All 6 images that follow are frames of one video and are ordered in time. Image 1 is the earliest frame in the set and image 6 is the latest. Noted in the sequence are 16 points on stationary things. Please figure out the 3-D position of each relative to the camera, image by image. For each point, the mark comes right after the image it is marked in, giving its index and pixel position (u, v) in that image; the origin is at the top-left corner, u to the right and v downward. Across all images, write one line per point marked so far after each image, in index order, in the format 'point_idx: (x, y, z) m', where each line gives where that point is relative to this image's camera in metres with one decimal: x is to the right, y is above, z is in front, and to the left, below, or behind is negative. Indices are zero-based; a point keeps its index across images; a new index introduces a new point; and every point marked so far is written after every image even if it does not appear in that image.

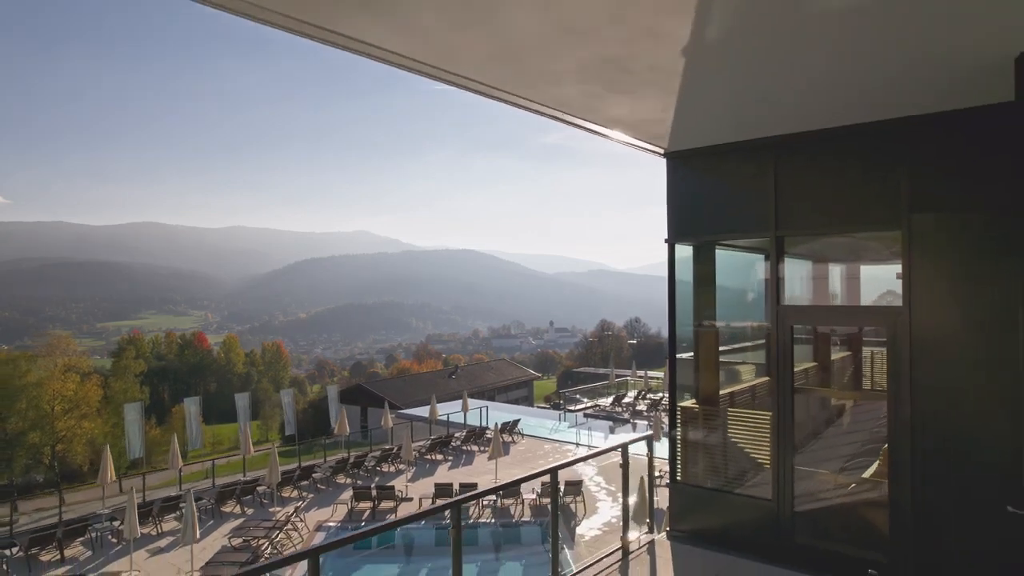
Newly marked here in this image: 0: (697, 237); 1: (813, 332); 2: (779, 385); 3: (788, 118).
0: (+1.6, +0.4, +5.2) m
1: (+2.4, -0.3, +4.4) m
2: (+2.1, -0.8, +4.7) m
3: (+1.9, +1.1, +3.7) m
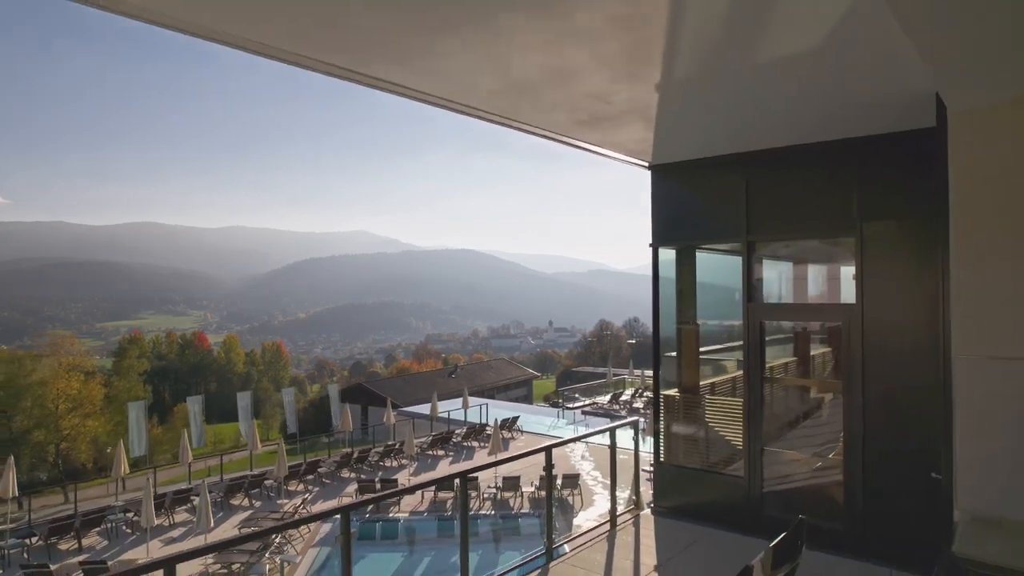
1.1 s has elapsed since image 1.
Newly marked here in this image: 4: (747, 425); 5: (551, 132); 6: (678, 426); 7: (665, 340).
0: (+1.6, +0.4, +5.6) m
1: (+2.4, -0.3, +4.9) m
2: (+2.1, -0.8, +5.1) m
3: (+1.9, +1.1, +4.1) m
4: (+2.0, -1.2, +5.2) m
5: (+0.2, +1.1, +4.4) m
6: (+1.6, -1.3, +5.6) m
7: (+1.5, -0.5, +5.7) m
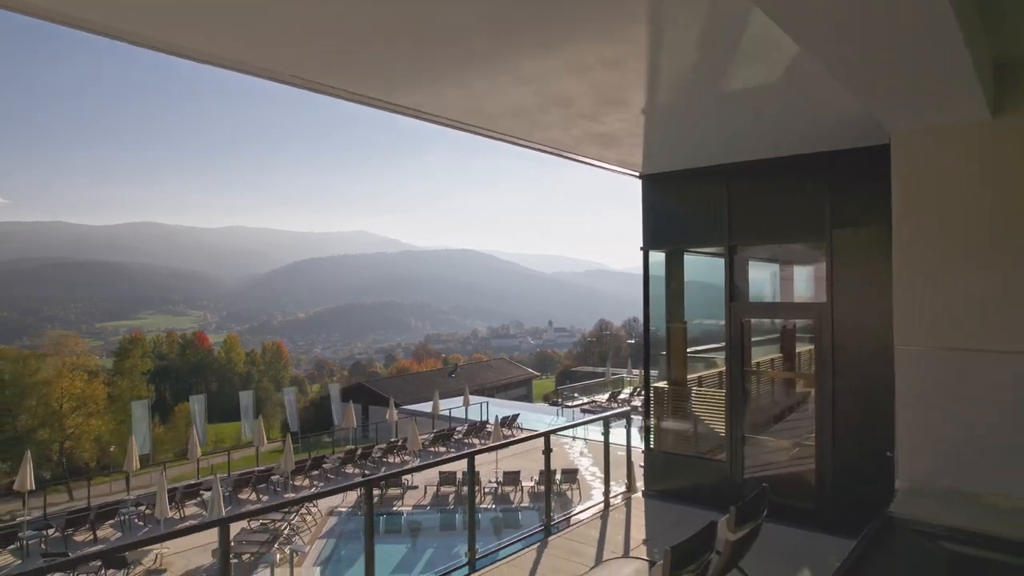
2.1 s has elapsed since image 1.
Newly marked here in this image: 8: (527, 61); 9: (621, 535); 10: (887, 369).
0: (+1.6, +0.4, +6.0) m
1: (+2.4, -0.3, +5.2) m
2: (+2.1, -0.8, +5.5) m
3: (+1.9, +1.1, +4.5) m
4: (+2.0, -1.2, +5.5) m
5: (+0.2, +1.1, +4.8) m
6: (+1.6, -1.3, +6.0) m
7: (+1.5, -0.5, +6.1) m
8: (0.0, +1.2, +3.0) m
9: (+0.9, -2.0, +4.9) m
10: (+2.9, -0.6, +4.6) m
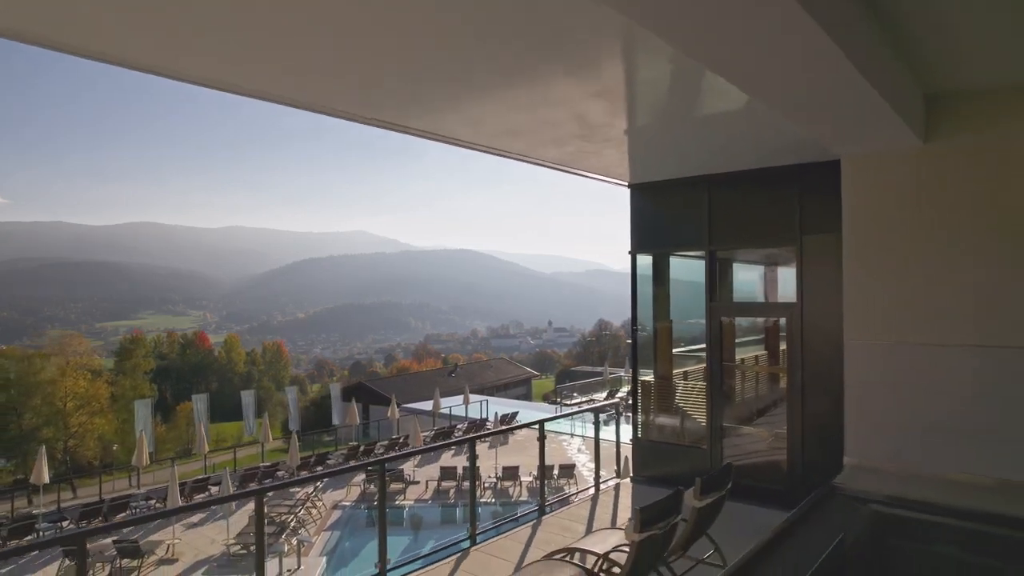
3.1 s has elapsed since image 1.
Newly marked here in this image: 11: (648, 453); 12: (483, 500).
0: (+1.6, +0.4, +6.4) m
1: (+2.4, -0.4, +5.6) m
2: (+2.1, -0.8, +5.9) m
3: (+1.9, +1.1, +4.9) m
4: (+2.0, -1.2, +5.9) m
5: (+0.2, +1.1, +5.2) m
6: (+1.5, -1.3, +6.4) m
7: (+1.5, -0.5, +6.5) m
8: (0.0, +1.2, +3.4) m
9: (+0.9, -2.0, +5.2) m
10: (+2.9, -0.6, +5.0) m
11: (+1.5, -1.8, +6.4) m
12: (-0.2, -1.8, +4.9) m
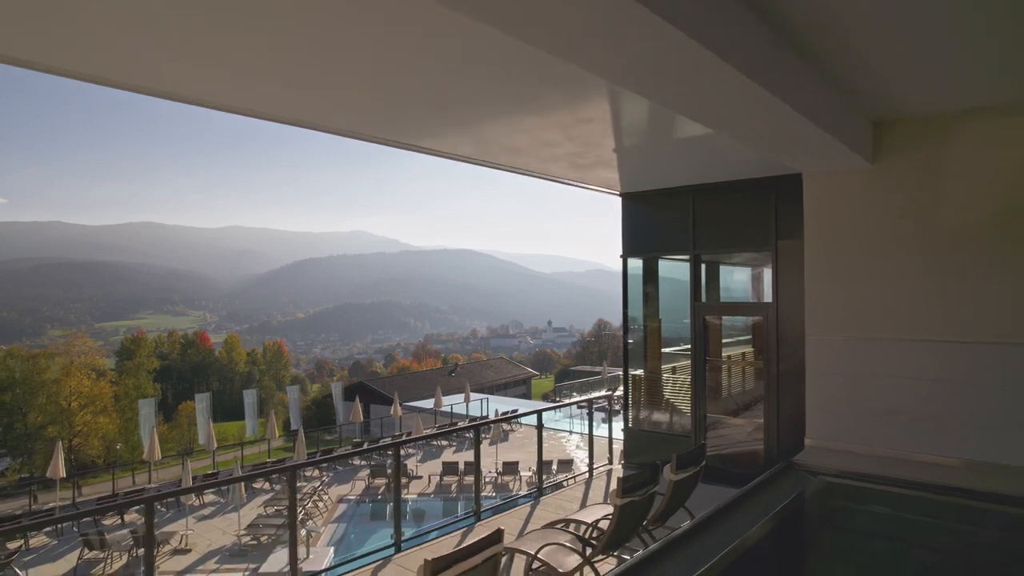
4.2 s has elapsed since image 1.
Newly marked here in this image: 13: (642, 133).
0: (+1.6, +0.4, +6.8) m
1: (+2.4, -0.4, +6.1) m
2: (+2.1, -0.8, +6.3) m
3: (+1.9, +1.1, +5.4) m
4: (+2.0, -1.2, +6.4) m
5: (+0.2, +1.1, +5.6) m
6: (+1.5, -1.3, +6.8) m
7: (+1.5, -0.5, +6.9) m
8: (0.0, +1.1, +3.9) m
9: (+0.9, -2.0, +5.7) m
10: (+2.9, -0.6, +5.5) m
11: (+1.5, -1.8, +6.8) m
12: (-0.2, -1.8, +5.3) m
13: (+0.9, +1.1, +4.1) m
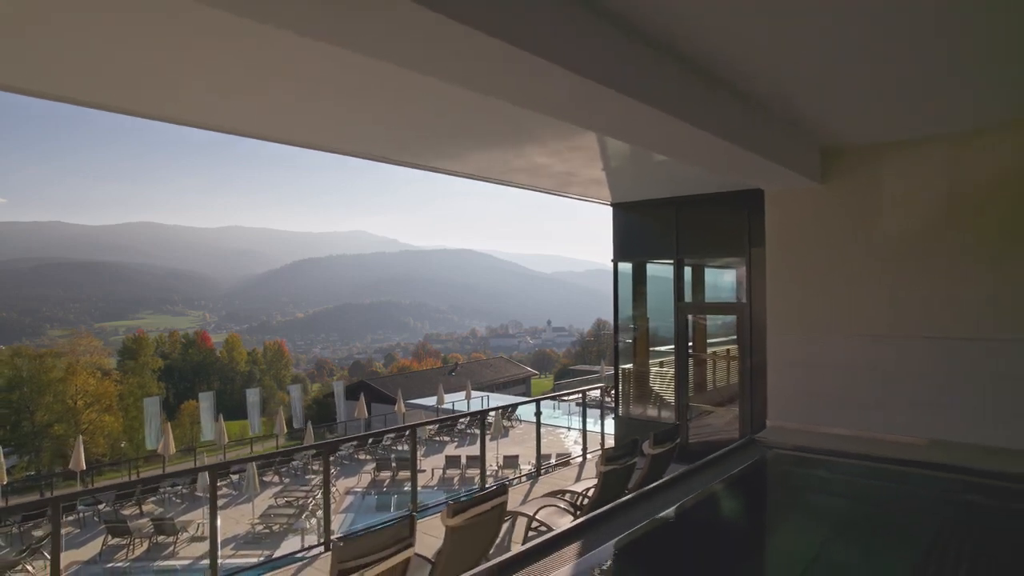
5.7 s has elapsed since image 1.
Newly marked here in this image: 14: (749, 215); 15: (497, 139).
0: (+1.6, +0.4, +7.4) m
1: (+2.4, -0.4, +6.6) m
2: (+2.1, -0.8, +6.9) m
3: (+1.9, +1.1, +5.9) m
4: (+2.0, -1.2, +6.9) m
5: (+0.2, +1.1, +6.2) m
6: (+1.6, -1.3, +7.4) m
7: (+1.5, -0.5, +7.5) m
8: (0.0, +1.1, +4.4) m
9: (+0.9, -2.1, +6.2) m
10: (+2.9, -0.7, +6.0) m
11: (+1.5, -1.8, +7.4) m
12: (-0.2, -1.8, +5.9) m
13: (+0.9, +1.1, +4.6) m
14: (+2.6, +0.8, +6.3) m
15: (-0.1, +1.1, +4.4) m
